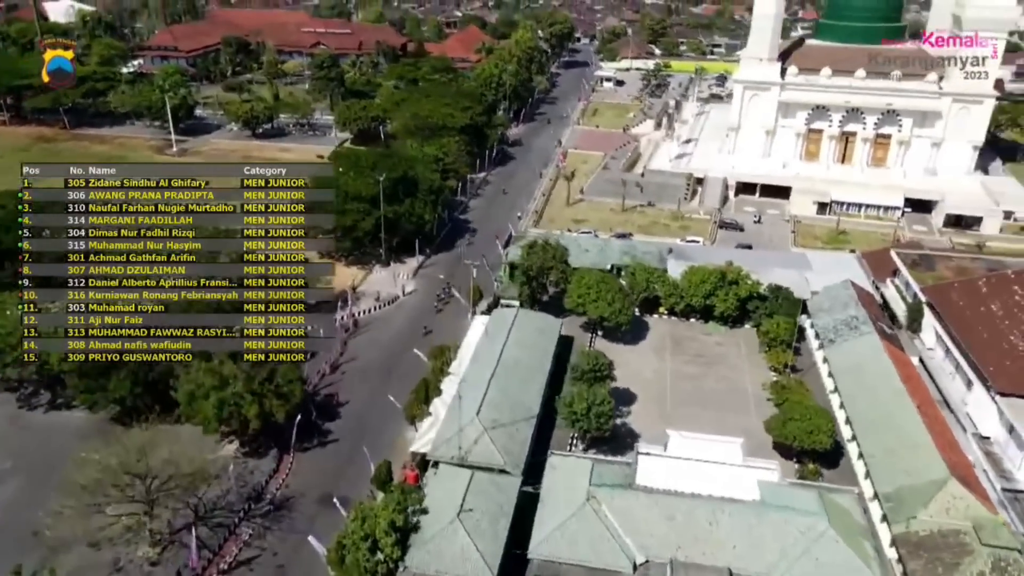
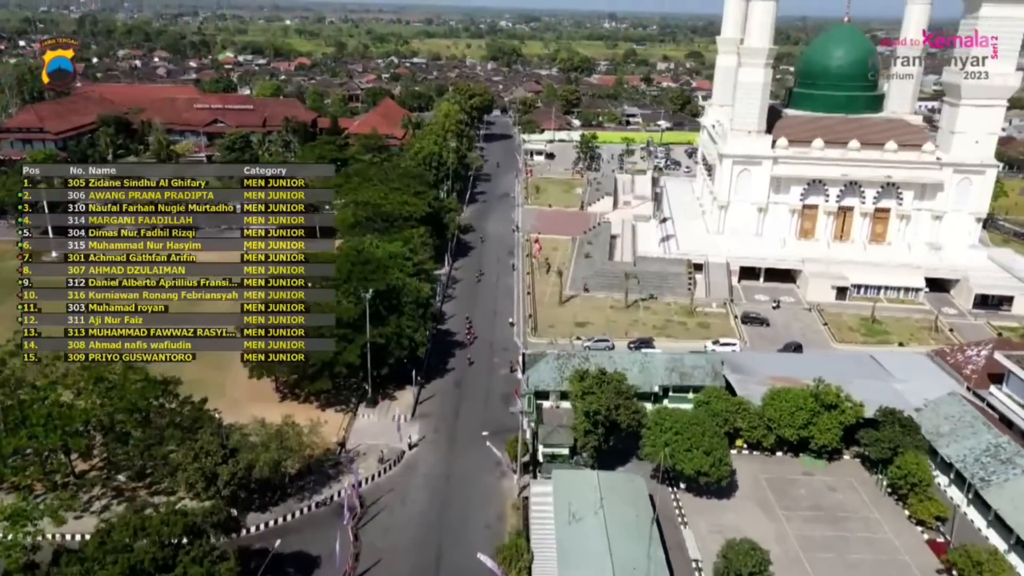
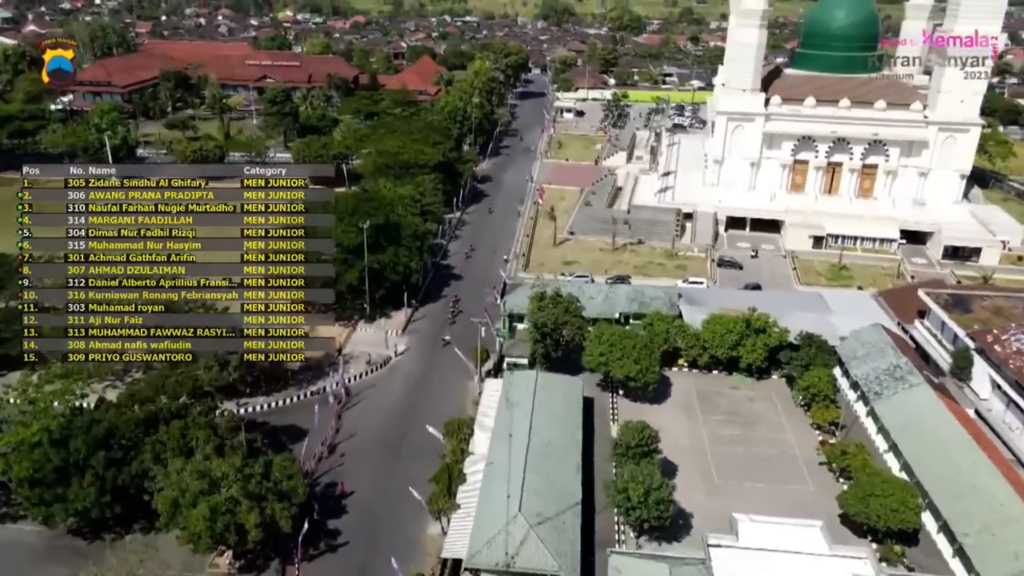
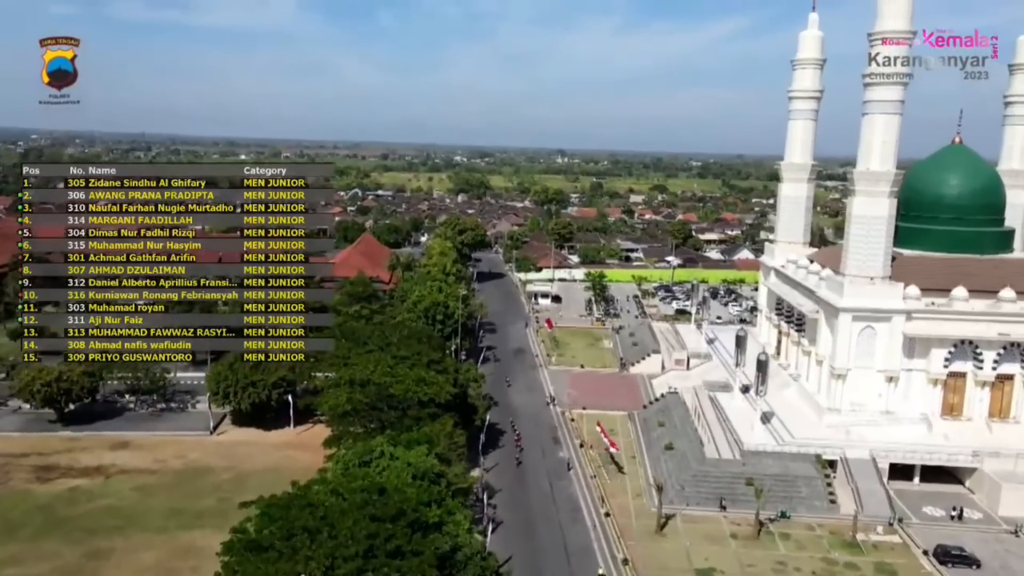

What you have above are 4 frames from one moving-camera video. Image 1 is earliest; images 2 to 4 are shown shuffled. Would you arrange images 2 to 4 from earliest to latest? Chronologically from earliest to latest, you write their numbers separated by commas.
3, 2, 4
